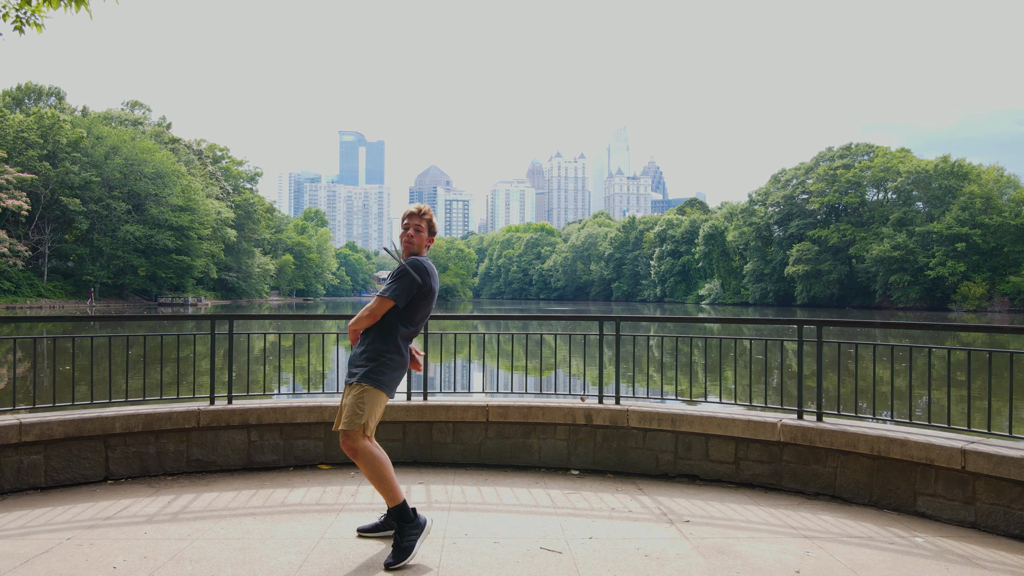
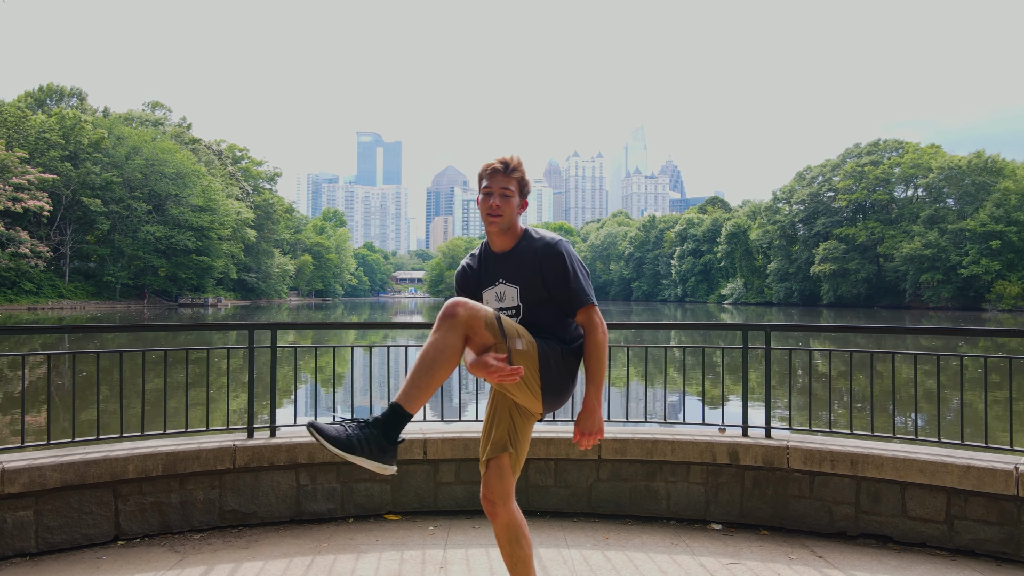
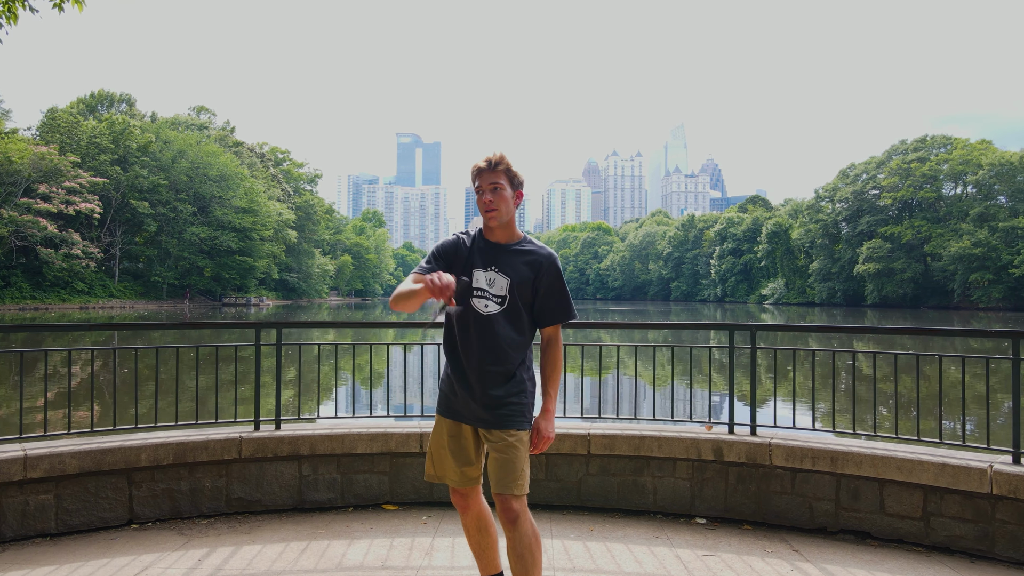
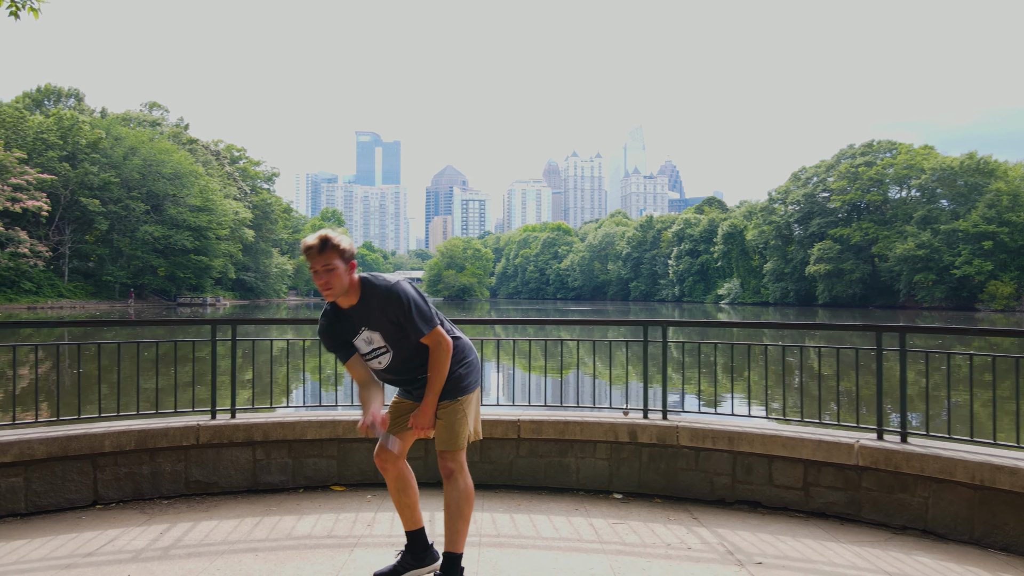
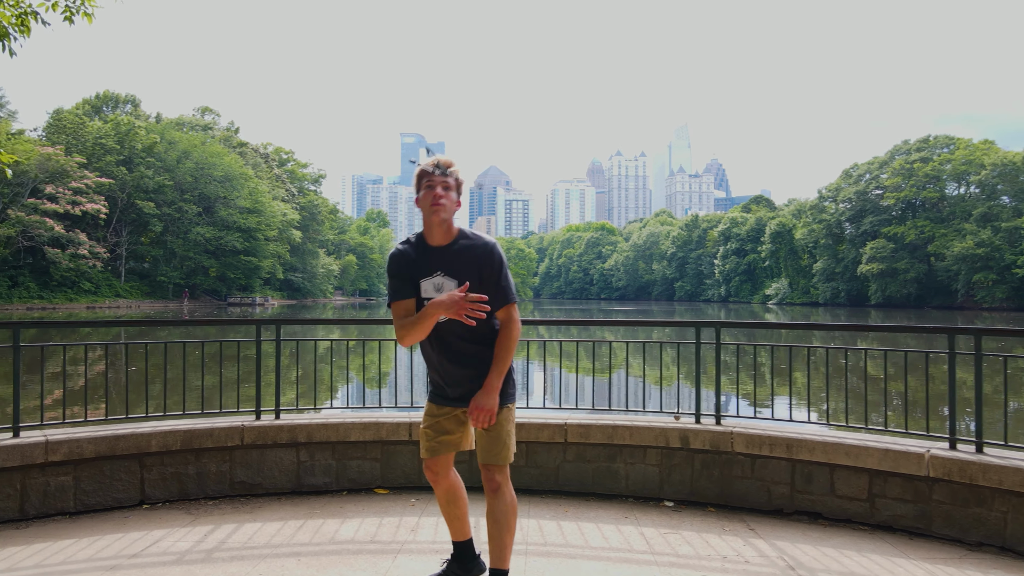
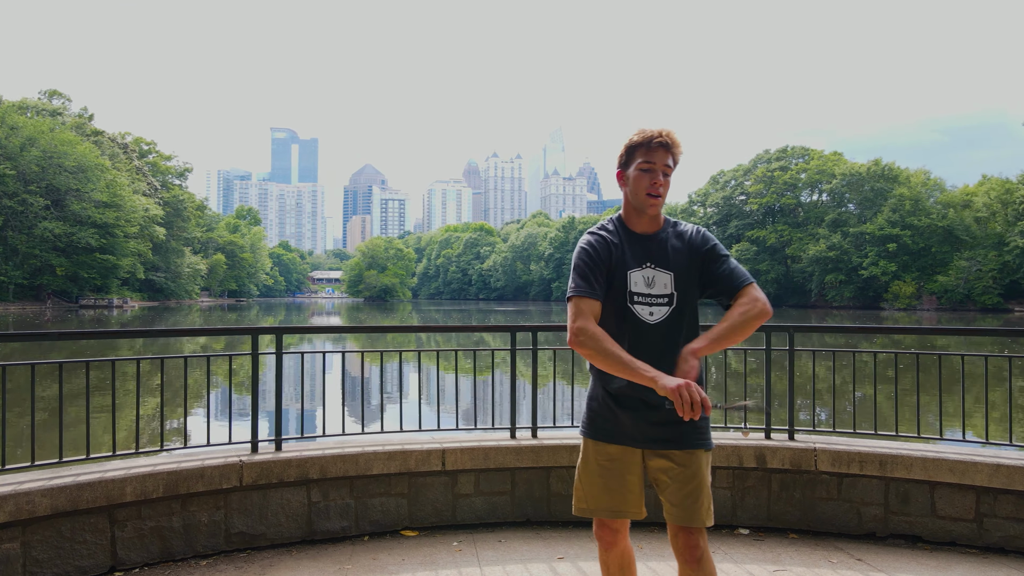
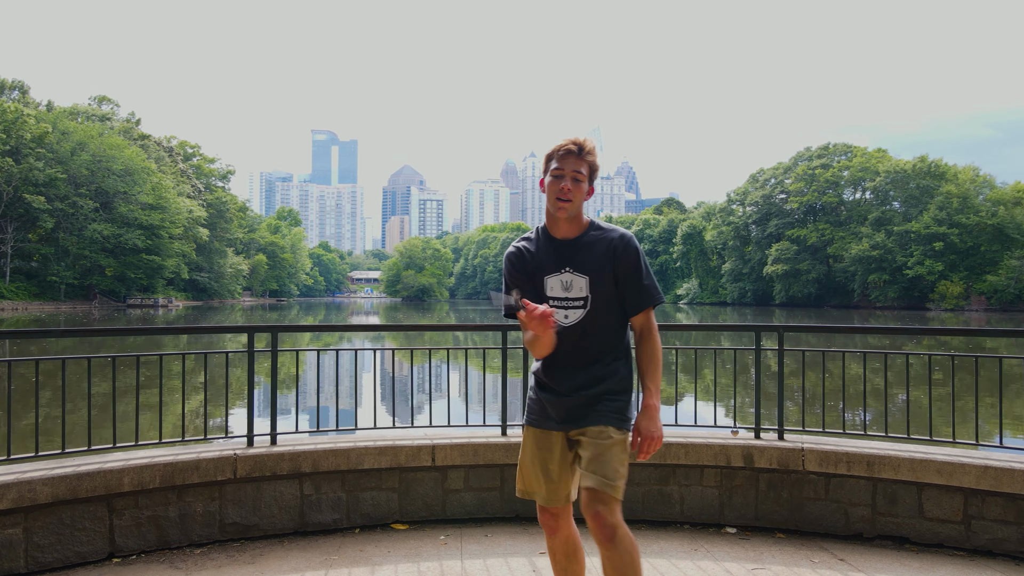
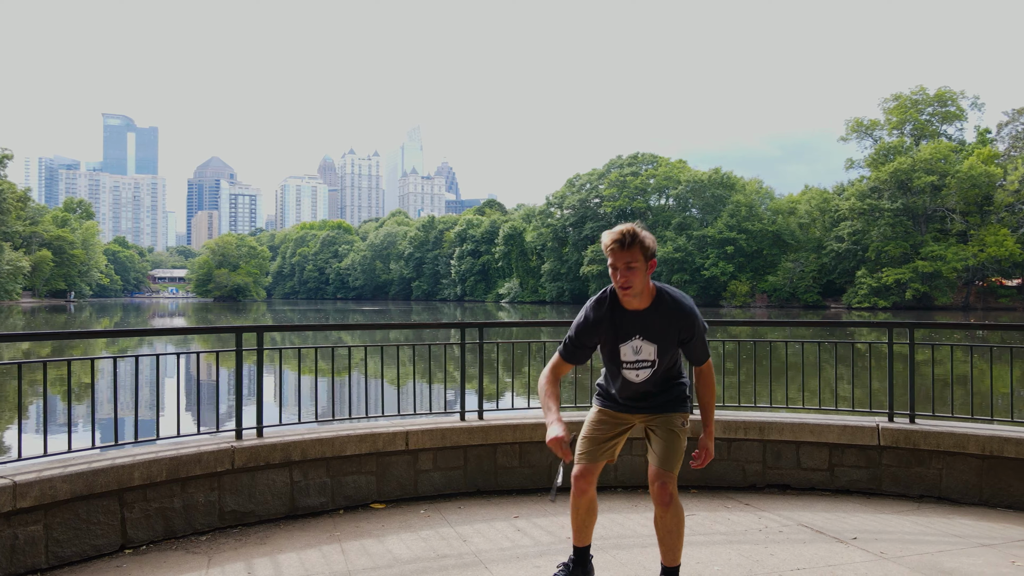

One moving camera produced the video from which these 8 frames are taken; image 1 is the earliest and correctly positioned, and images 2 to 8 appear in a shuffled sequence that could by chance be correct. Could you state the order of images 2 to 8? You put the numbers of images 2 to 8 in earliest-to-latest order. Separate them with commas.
4, 5, 3, 2, 7, 6, 8
